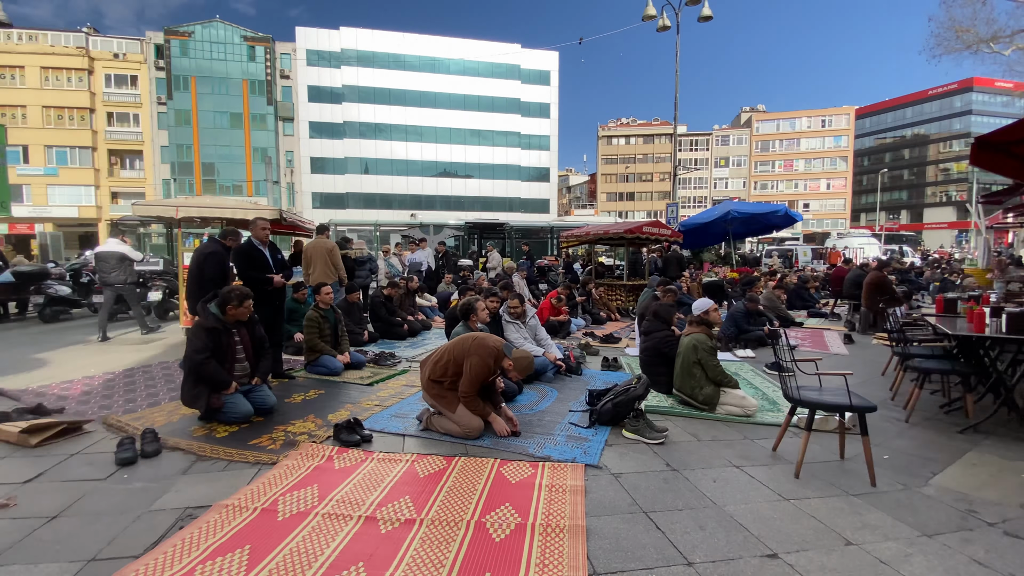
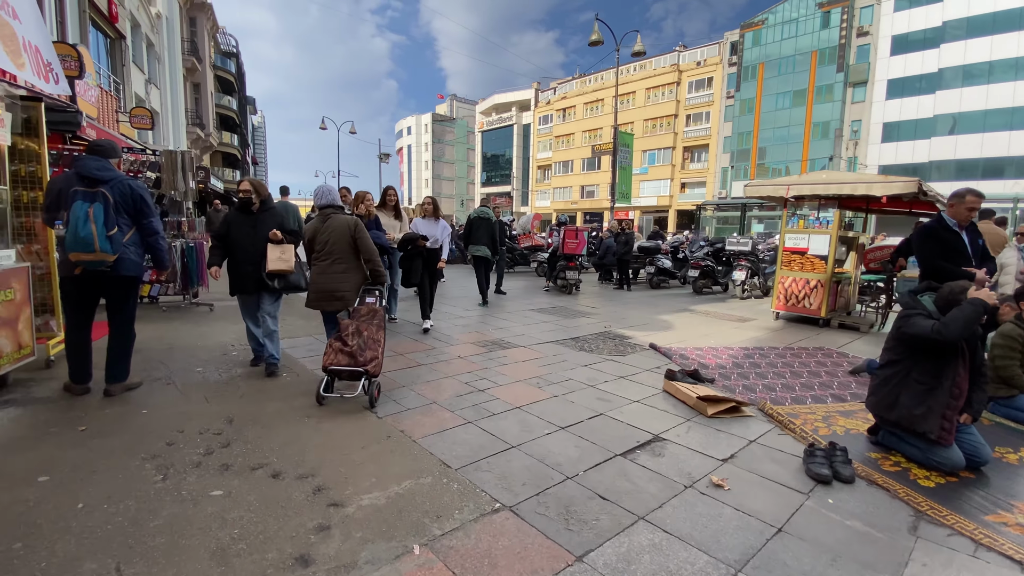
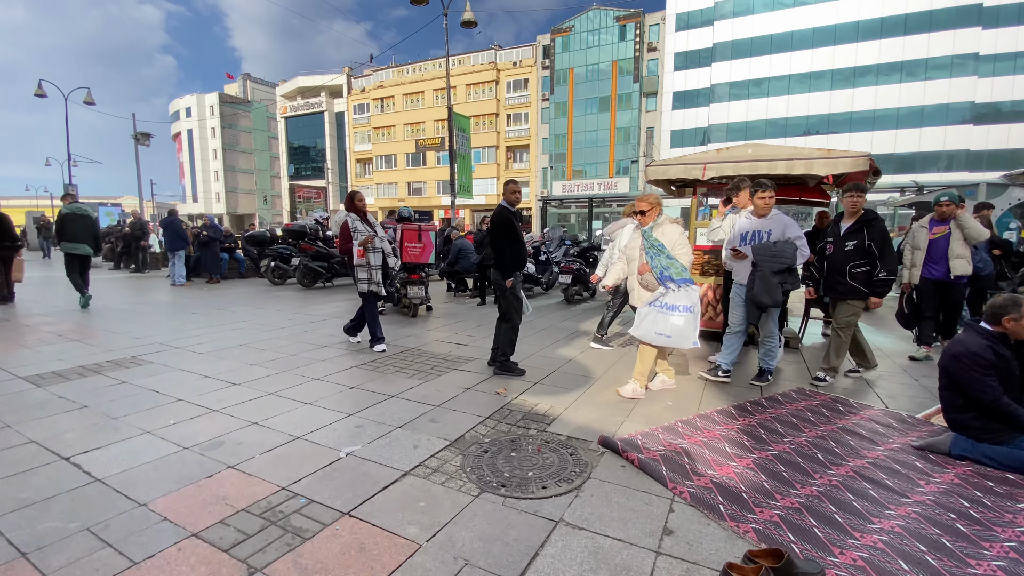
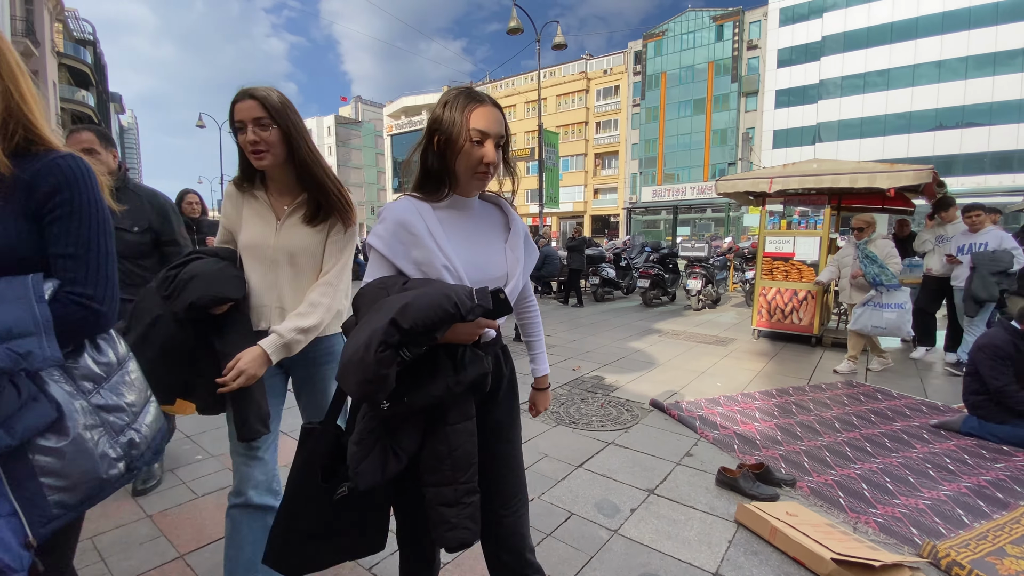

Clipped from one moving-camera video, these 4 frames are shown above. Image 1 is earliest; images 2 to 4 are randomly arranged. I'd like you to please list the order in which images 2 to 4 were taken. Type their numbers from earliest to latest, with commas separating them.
2, 4, 3
